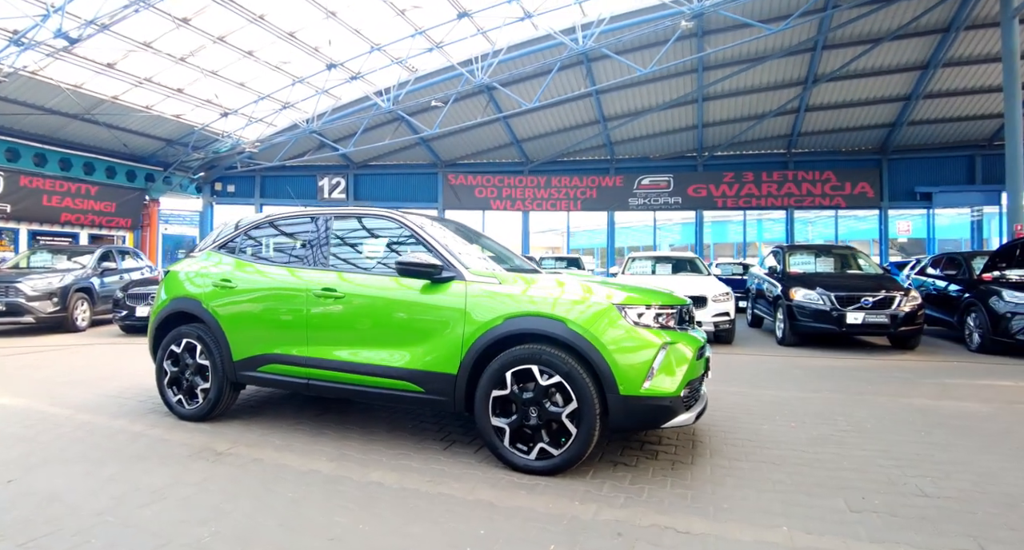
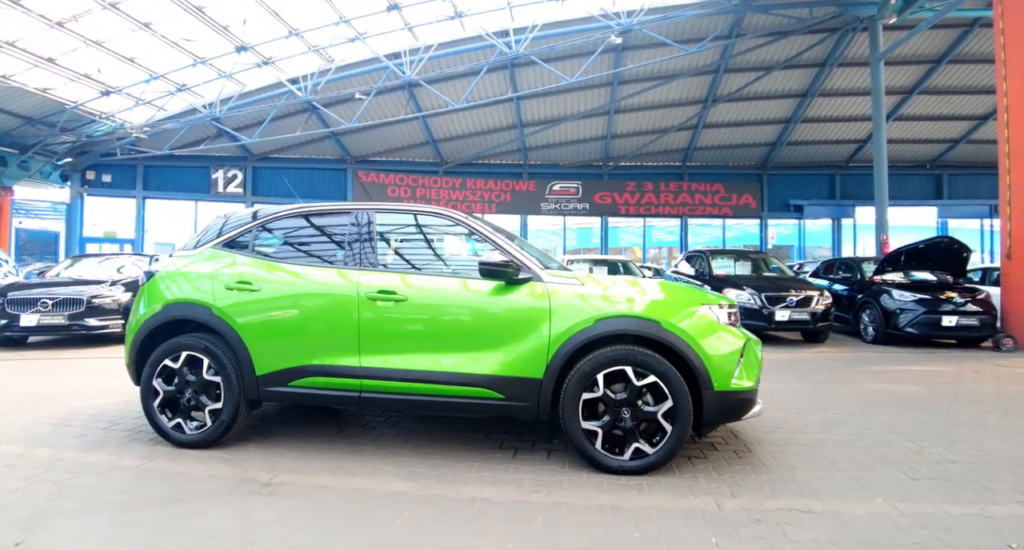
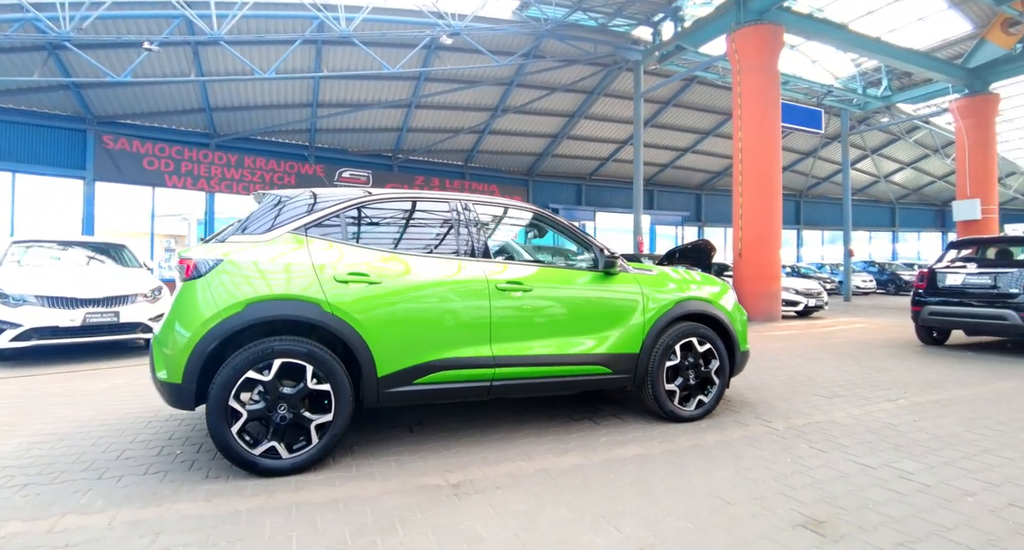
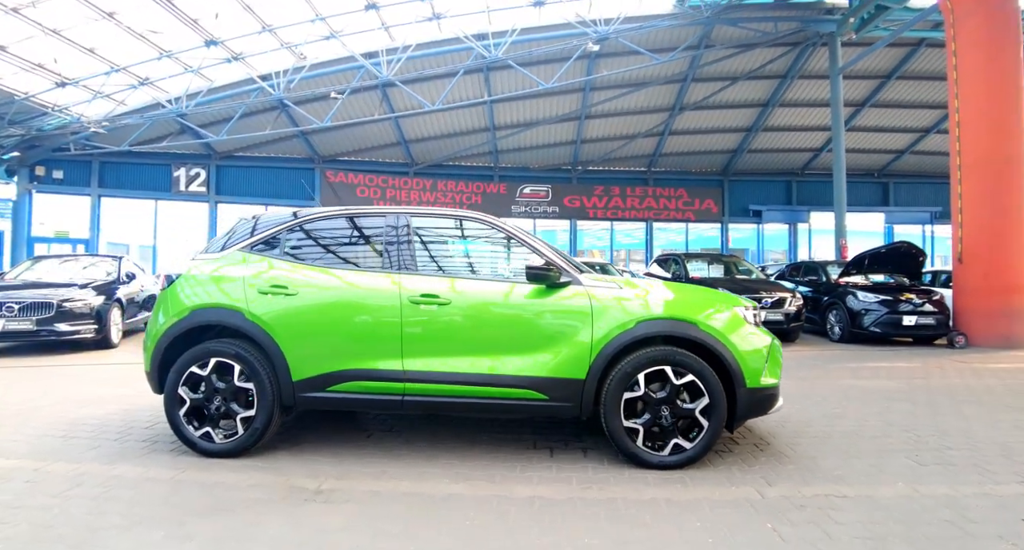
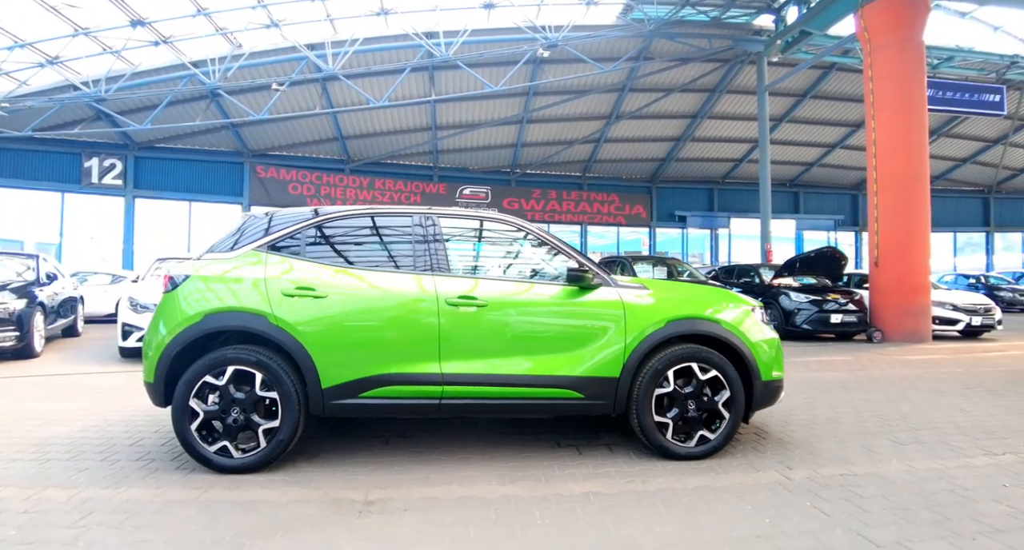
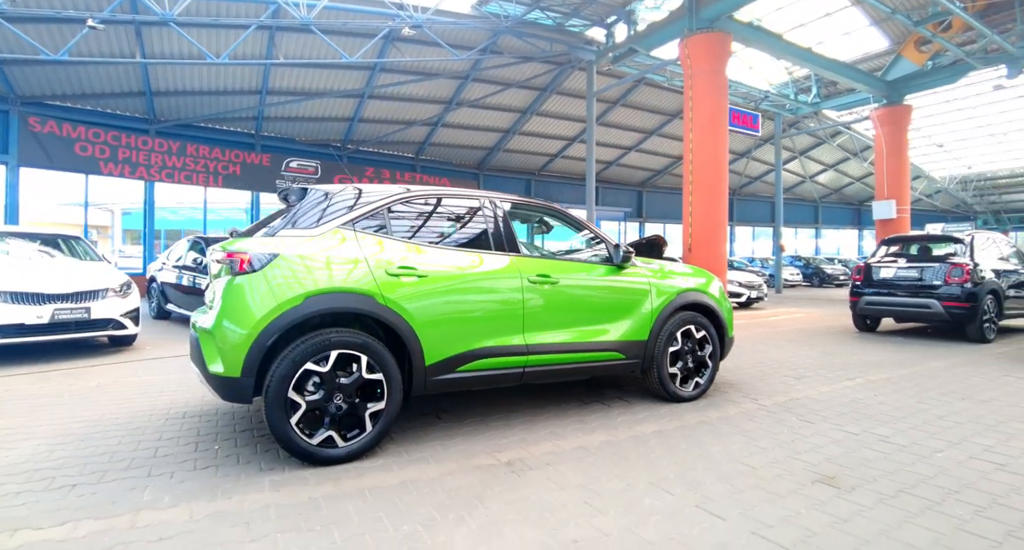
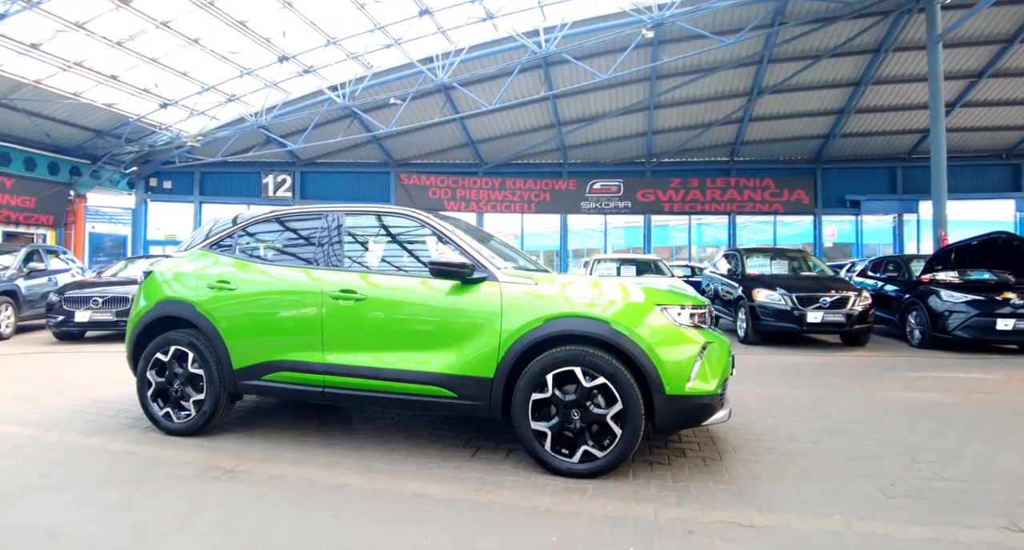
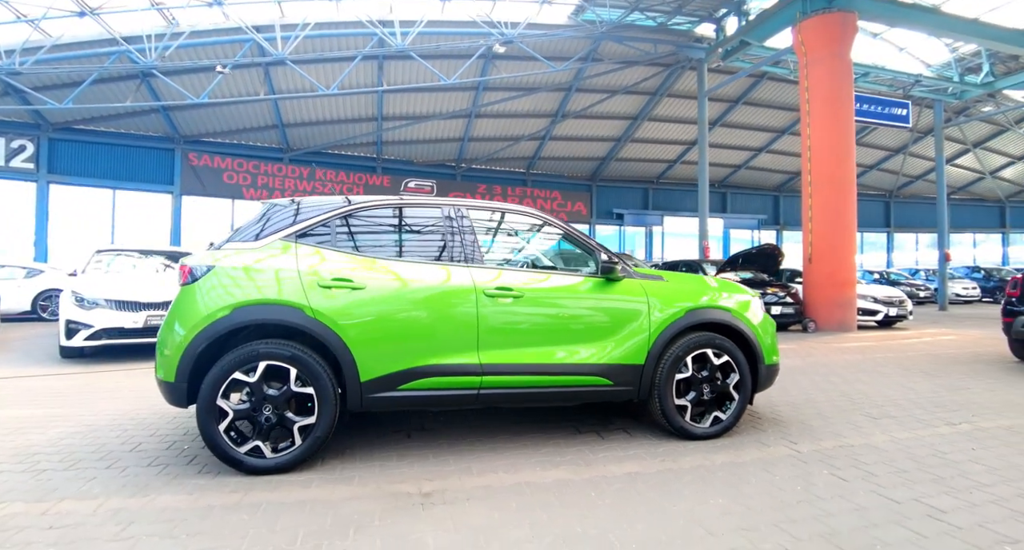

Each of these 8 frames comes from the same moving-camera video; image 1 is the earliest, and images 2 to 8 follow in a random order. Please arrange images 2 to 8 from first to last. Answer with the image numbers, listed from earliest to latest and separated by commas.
7, 2, 4, 5, 8, 3, 6
